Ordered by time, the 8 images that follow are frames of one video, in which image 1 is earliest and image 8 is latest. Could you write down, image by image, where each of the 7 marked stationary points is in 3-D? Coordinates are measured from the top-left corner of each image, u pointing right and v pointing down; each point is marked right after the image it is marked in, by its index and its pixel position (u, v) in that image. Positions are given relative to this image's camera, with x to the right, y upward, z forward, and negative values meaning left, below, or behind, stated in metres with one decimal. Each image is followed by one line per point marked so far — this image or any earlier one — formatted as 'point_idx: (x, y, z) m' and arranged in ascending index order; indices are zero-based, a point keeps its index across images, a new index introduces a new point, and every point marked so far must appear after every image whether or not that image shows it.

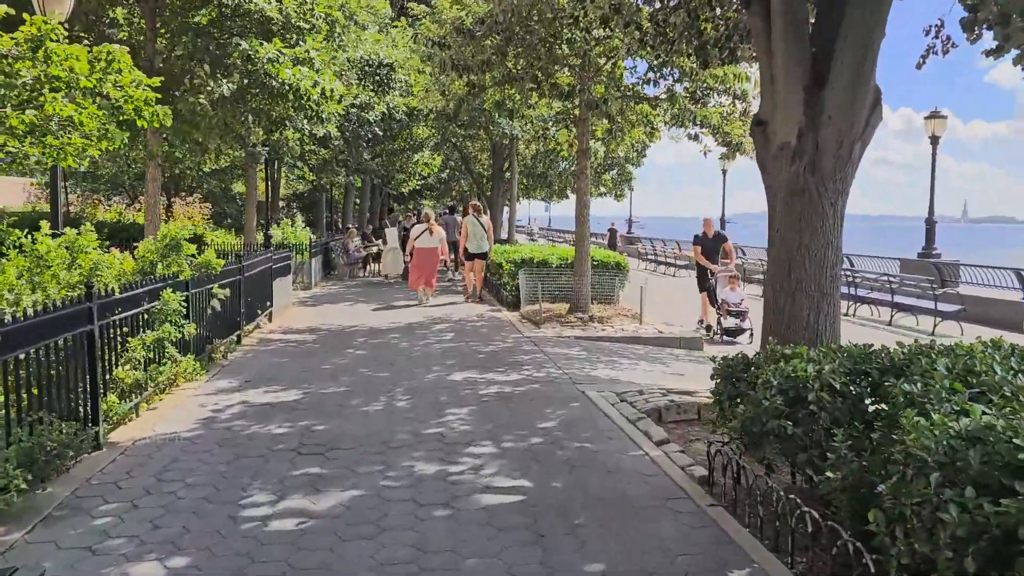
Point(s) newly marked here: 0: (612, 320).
0: (+1.4, -0.4, +11.9) m
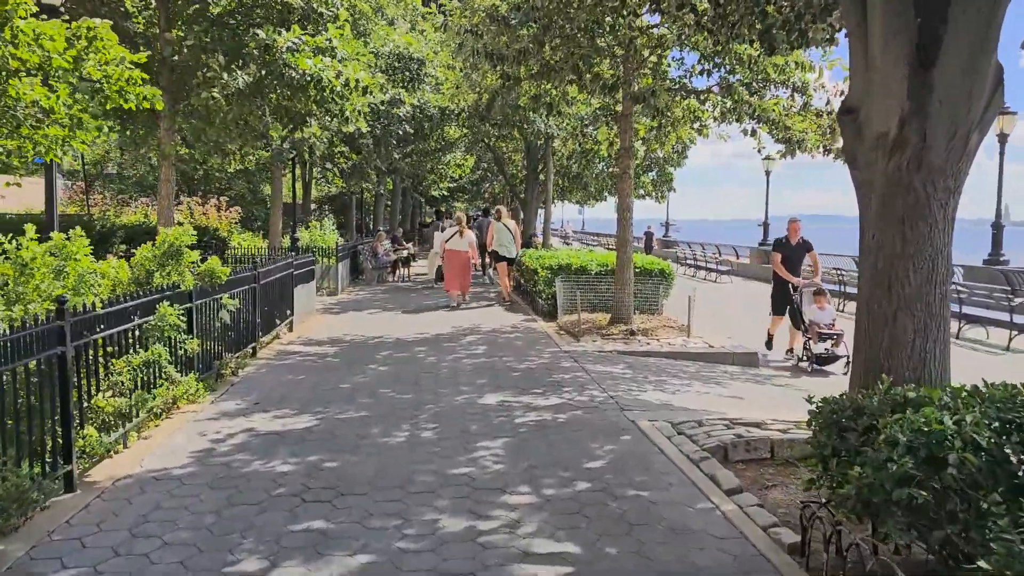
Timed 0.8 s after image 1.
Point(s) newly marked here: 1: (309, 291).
0: (+1.8, -0.6, +11.0) m
1: (-3.2, -0.1, +13.6) m
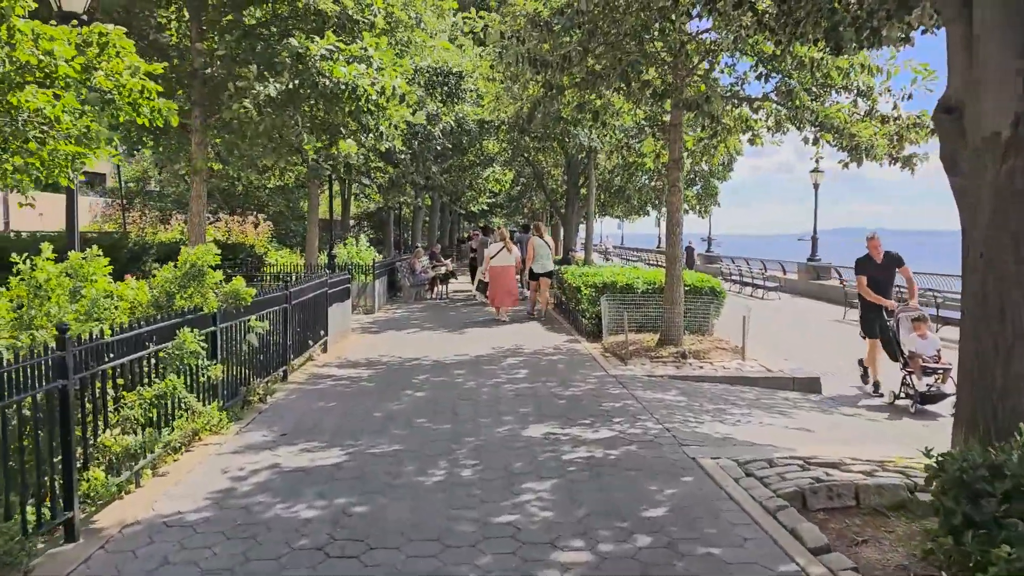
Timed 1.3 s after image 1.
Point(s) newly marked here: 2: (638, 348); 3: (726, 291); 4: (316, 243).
0: (+2.4, -0.8, +10.3) m
1: (-2.6, -0.3, +13.2) m
2: (+1.5, -0.7, +10.6) m
3: (+3.0, 0.0, +12.1) m
4: (-4.3, +1.0, +18.9) m
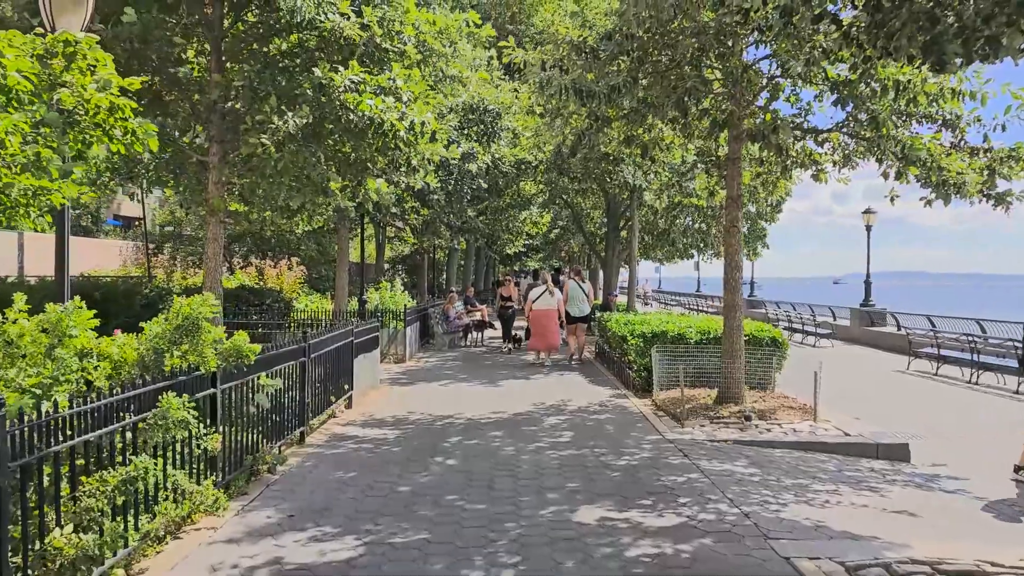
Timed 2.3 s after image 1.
0: (+2.8, -1.3, +9.2) m
1: (-2.0, -1.0, +12.3) m
2: (+2.0, -1.3, +9.5) m
3: (+3.5, -0.7, +11.0) m
4: (-3.5, 0.0, +18.1) m
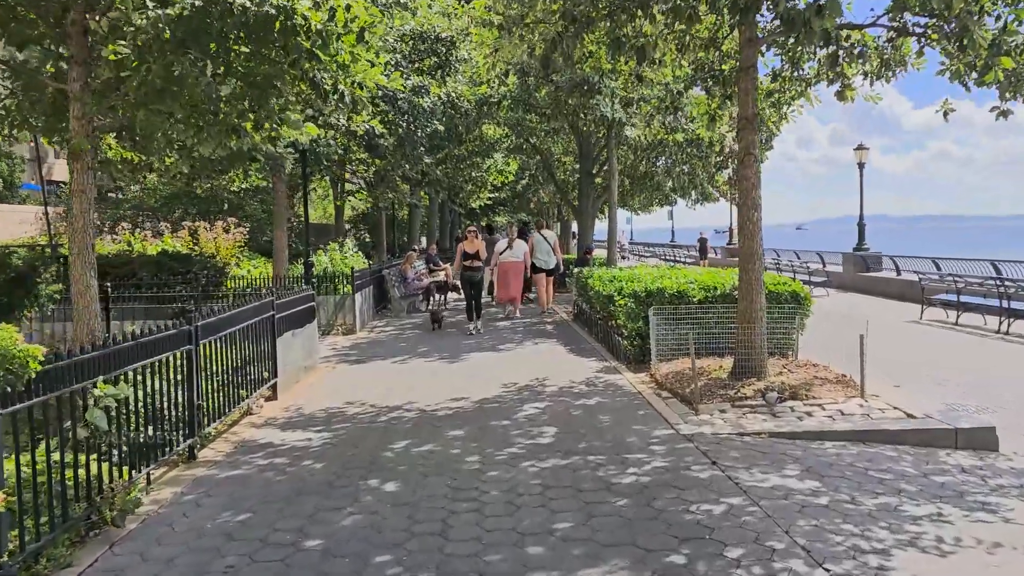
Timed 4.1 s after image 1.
0: (+2.5, -0.9, +7.2) m
1: (-2.4, -0.6, +10.2) m
2: (+1.7, -0.8, +7.6) m
3: (+3.1, -0.1, +9.1) m
4: (-4.2, +0.7, +15.9) m
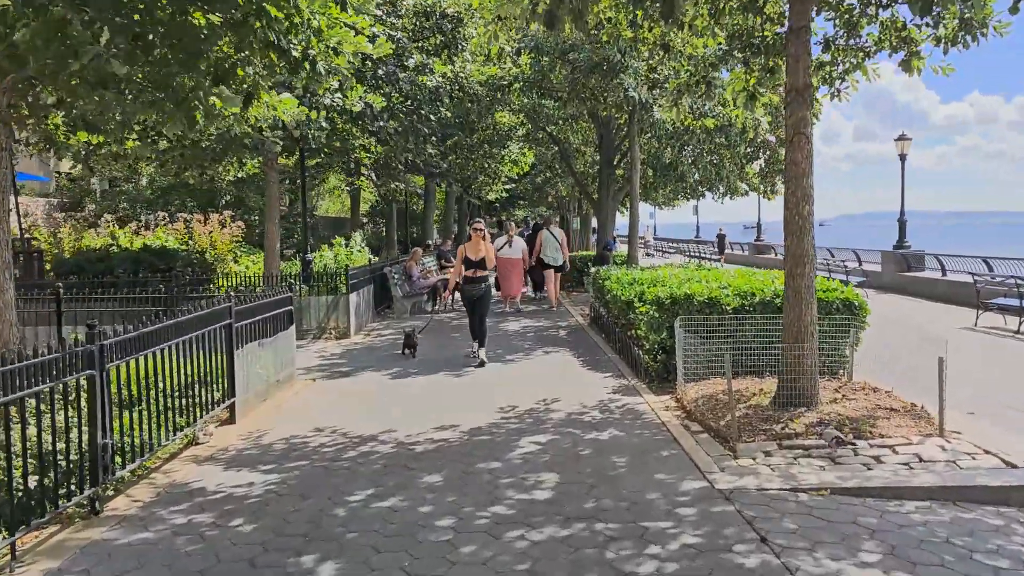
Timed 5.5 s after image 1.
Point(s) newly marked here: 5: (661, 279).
0: (+2.5, -0.9, +5.9) m
1: (-2.4, -0.6, +8.9) m
2: (+1.7, -0.9, +6.2) m
3: (+3.2, -0.2, +7.7) m
4: (-4.0, +0.7, +14.7) m
5: (+1.6, +0.1, +9.2) m
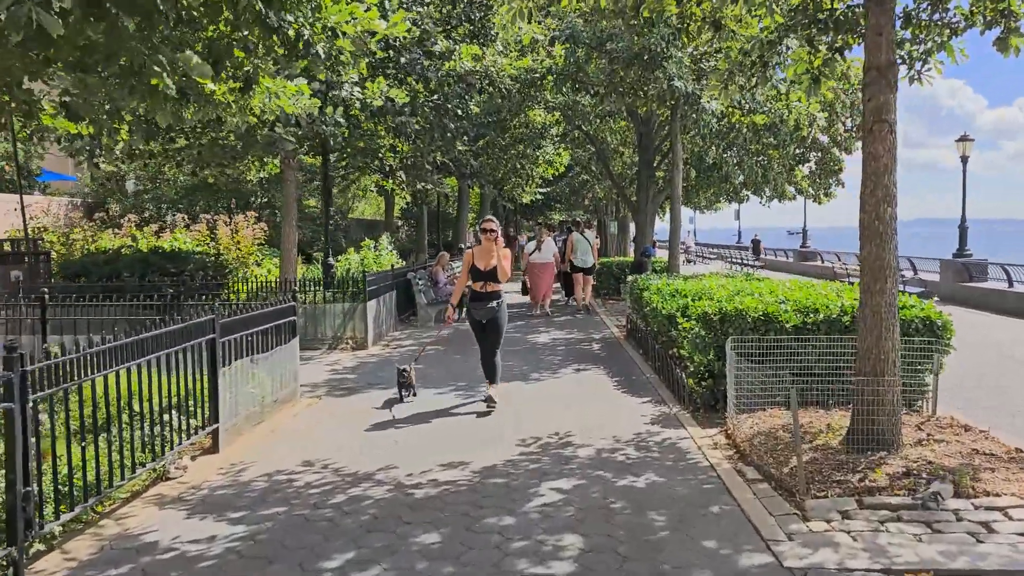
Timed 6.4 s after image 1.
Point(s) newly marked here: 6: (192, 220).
0: (+2.6, -1.0, +4.8) m
1: (-2.1, -0.7, +8.0) m
2: (+1.8, -1.0, +5.1) m
3: (+3.3, -0.3, +6.6) m
4: (-3.5, +0.6, +13.8) m
5: (+1.8, 0.0, +8.2) m
6: (-7.2, +1.5, +19.4) m
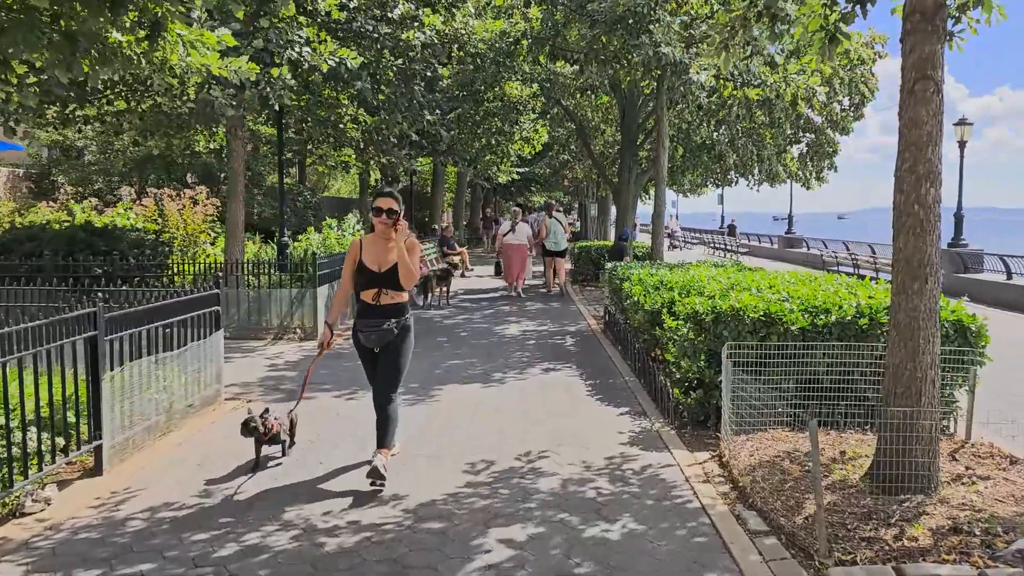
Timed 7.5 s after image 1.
0: (+2.3, -1.1, +3.7) m
1: (-2.5, -0.6, +6.9) m
2: (+1.5, -1.0, +4.1) m
3: (+3.0, -0.3, +5.5) m
4: (-3.9, +0.9, +12.6) m
5: (+1.5, 0.0, +7.1) m
6: (-7.7, +2.0, +18.1) m
